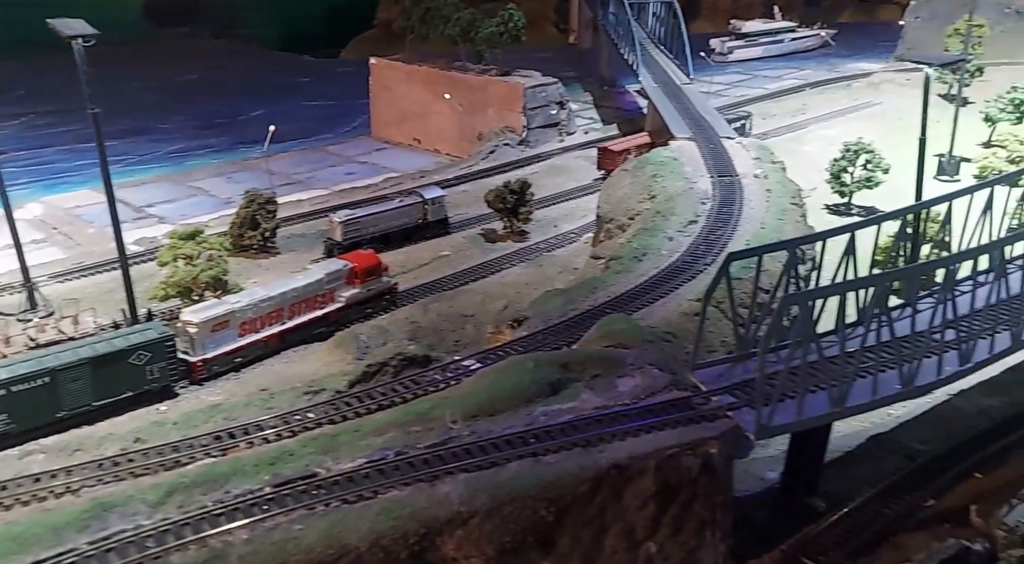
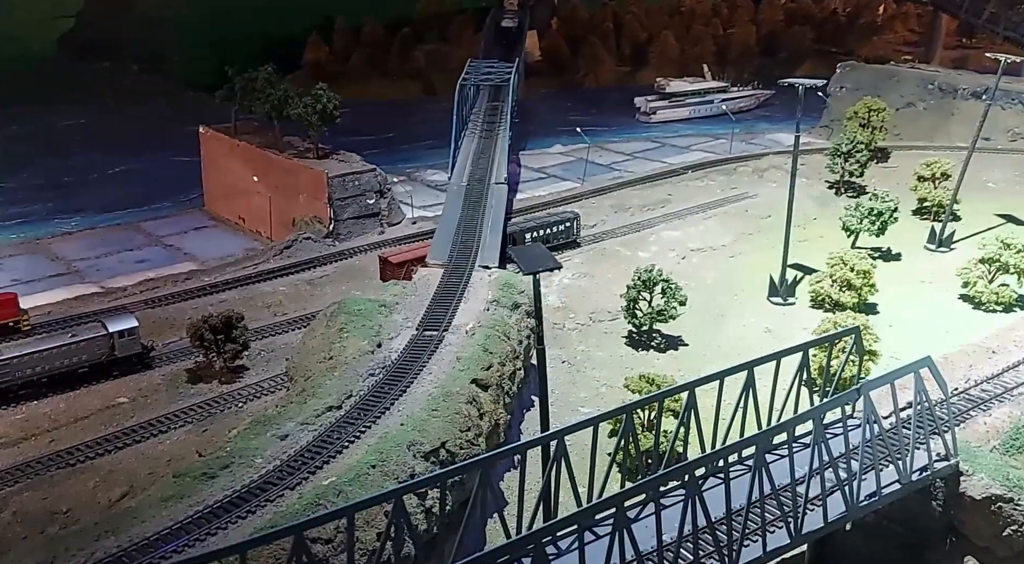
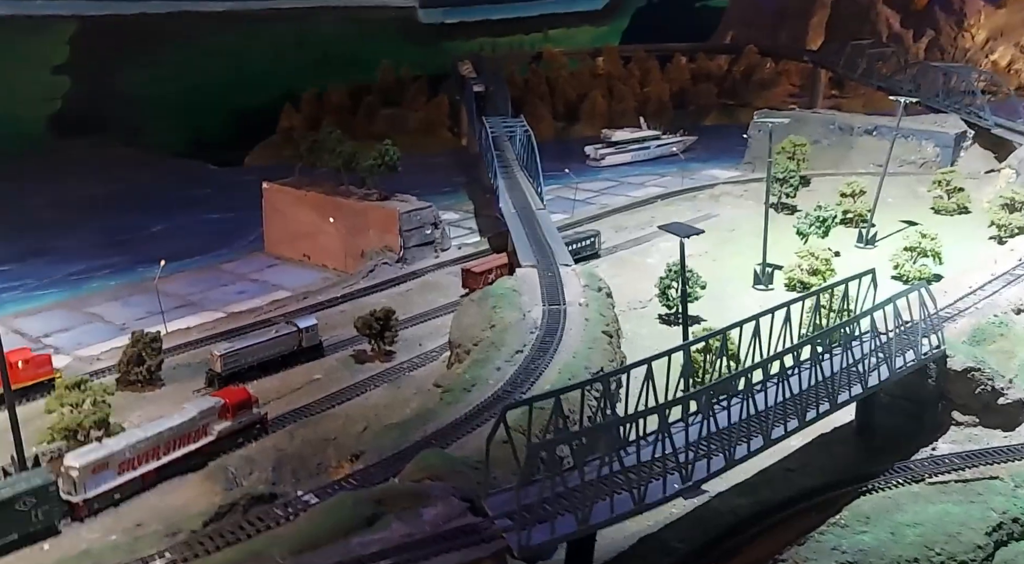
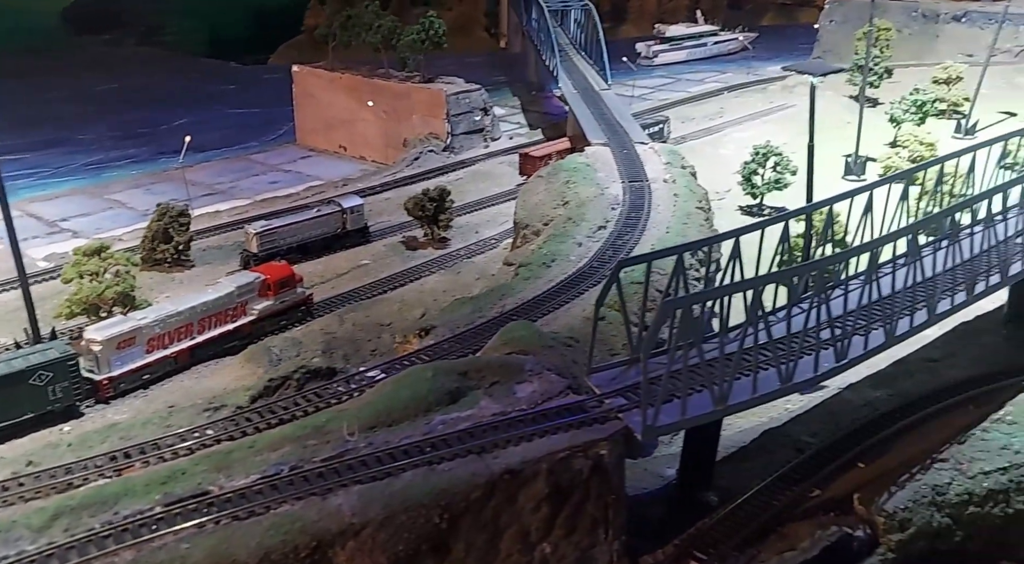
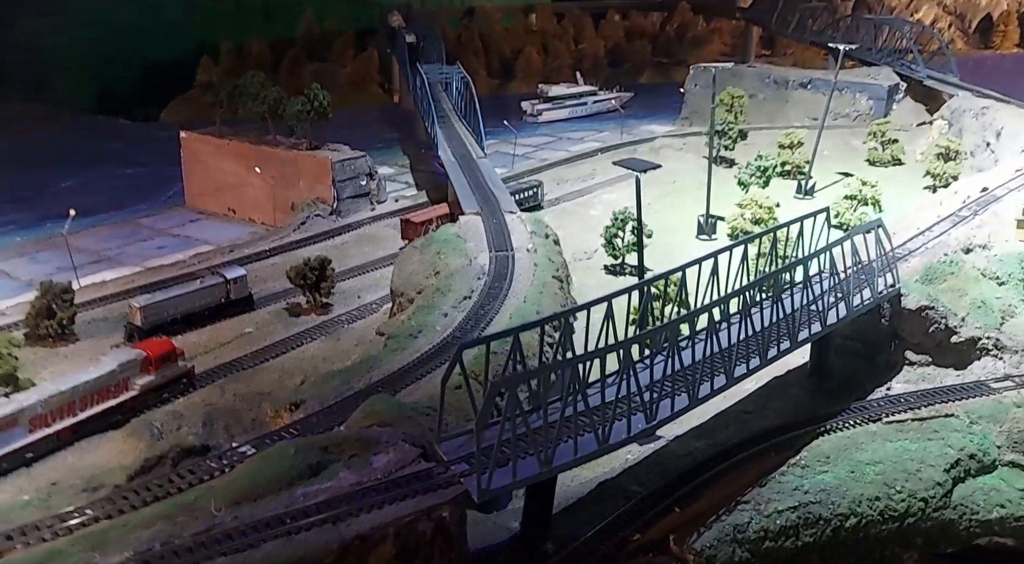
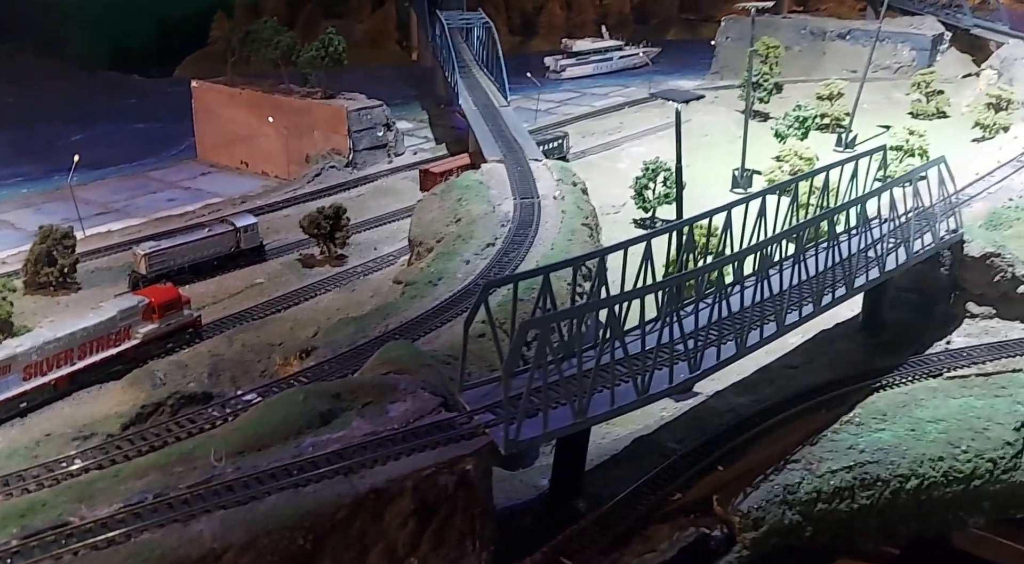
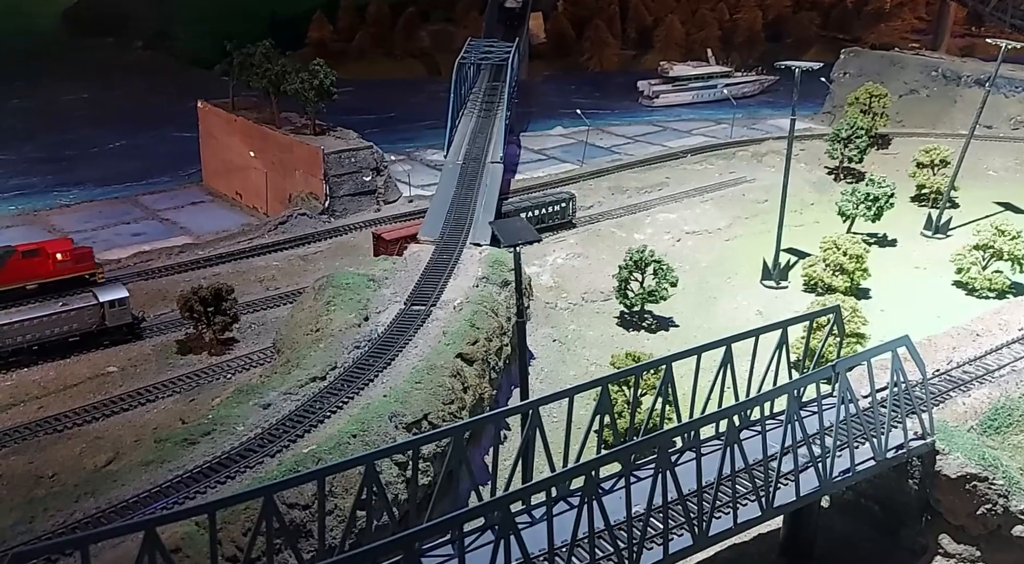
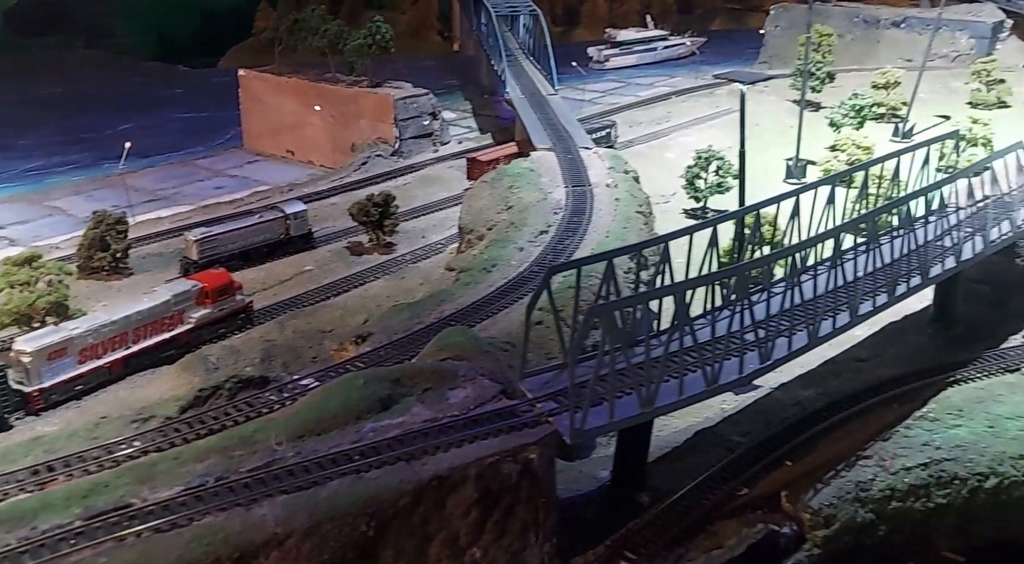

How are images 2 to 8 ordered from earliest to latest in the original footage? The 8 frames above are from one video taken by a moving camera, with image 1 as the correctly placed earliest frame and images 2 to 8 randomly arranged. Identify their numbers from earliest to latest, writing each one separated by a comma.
4, 8, 6, 5, 3, 2, 7
